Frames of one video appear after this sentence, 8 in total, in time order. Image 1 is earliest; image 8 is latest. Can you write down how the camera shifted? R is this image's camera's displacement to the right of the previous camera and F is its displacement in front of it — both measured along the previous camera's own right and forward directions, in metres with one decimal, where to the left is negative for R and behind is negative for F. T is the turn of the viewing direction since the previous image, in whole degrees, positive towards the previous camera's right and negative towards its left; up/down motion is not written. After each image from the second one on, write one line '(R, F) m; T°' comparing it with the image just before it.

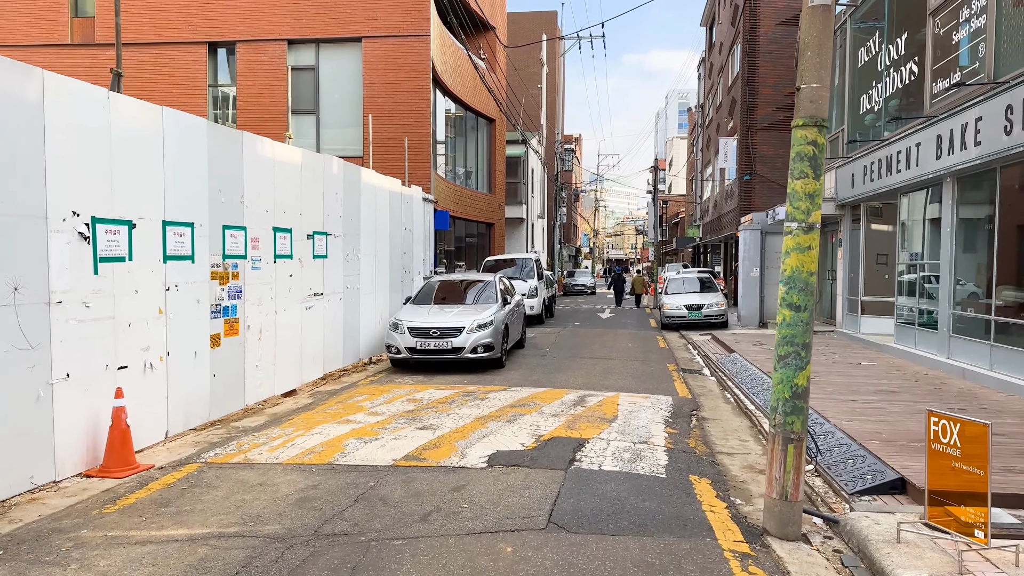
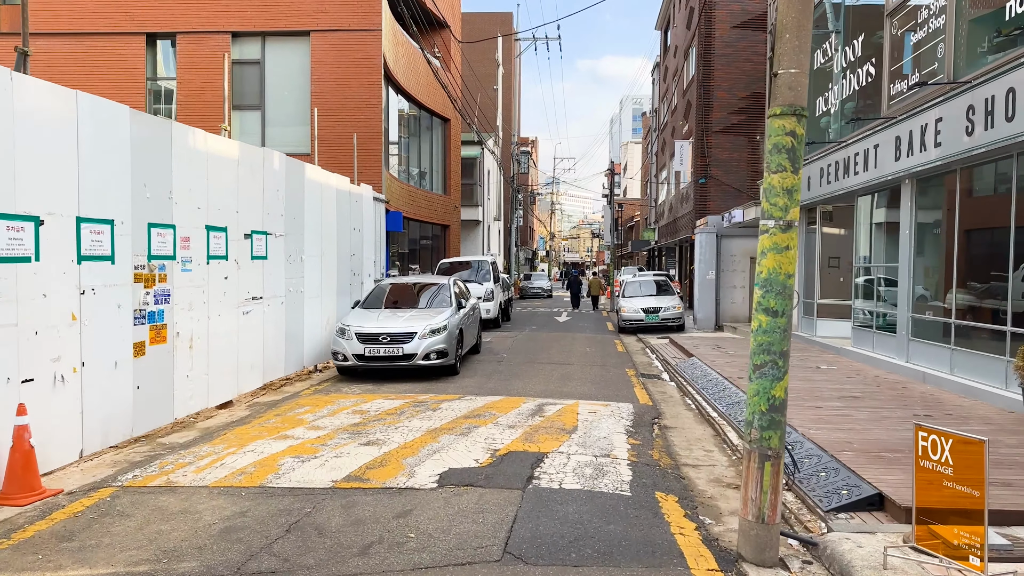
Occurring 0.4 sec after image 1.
(0.0, +0.4) m; +4°
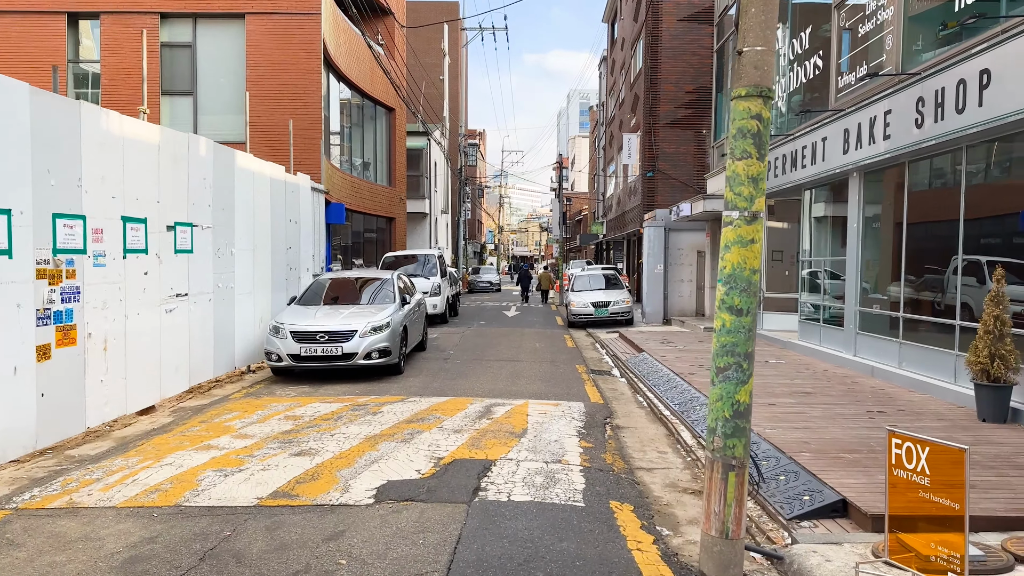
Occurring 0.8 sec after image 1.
(0.0, +0.4) m; +4°
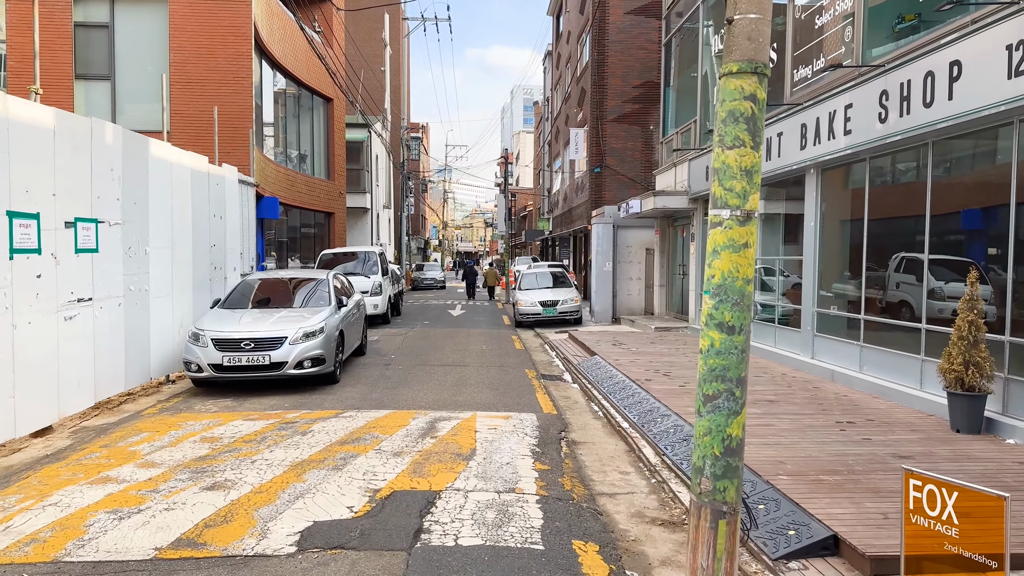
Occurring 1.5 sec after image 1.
(0.0, +0.6) m; +4°
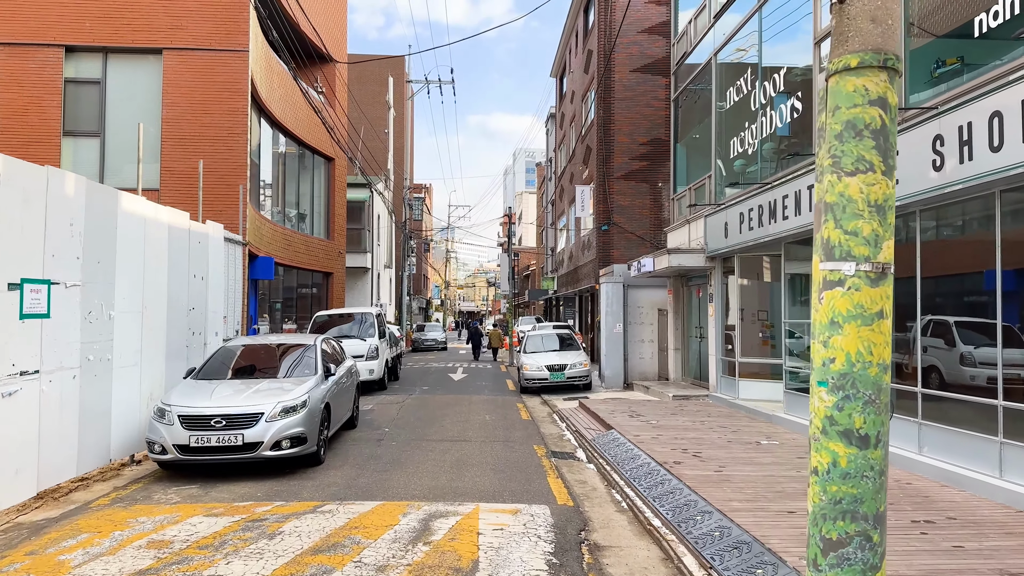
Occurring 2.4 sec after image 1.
(-0.1, +0.9) m; 0°
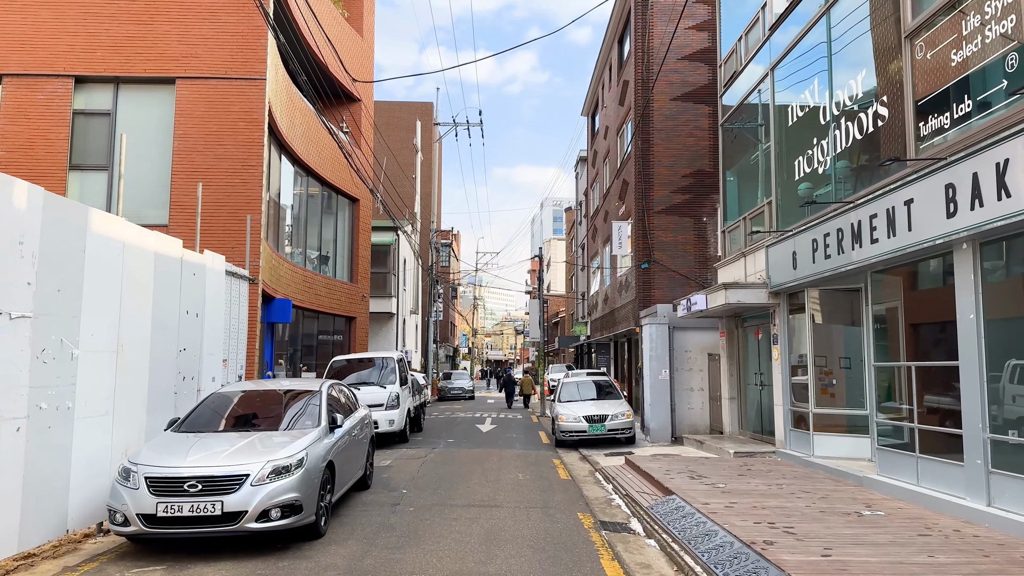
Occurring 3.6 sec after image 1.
(-0.1, +1.4) m; -2°
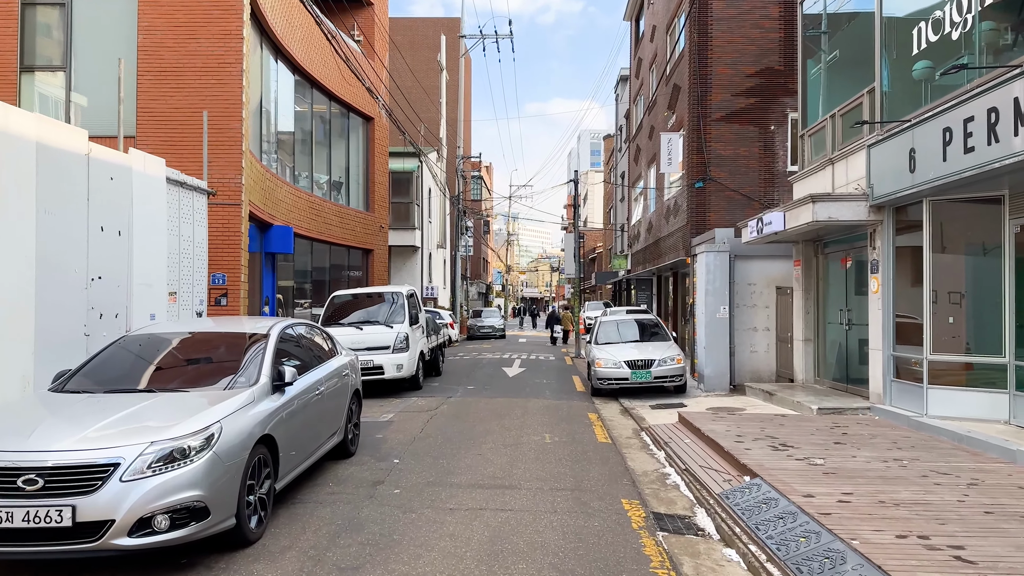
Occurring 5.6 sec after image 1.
(+0.1, +2.2) m; -3°
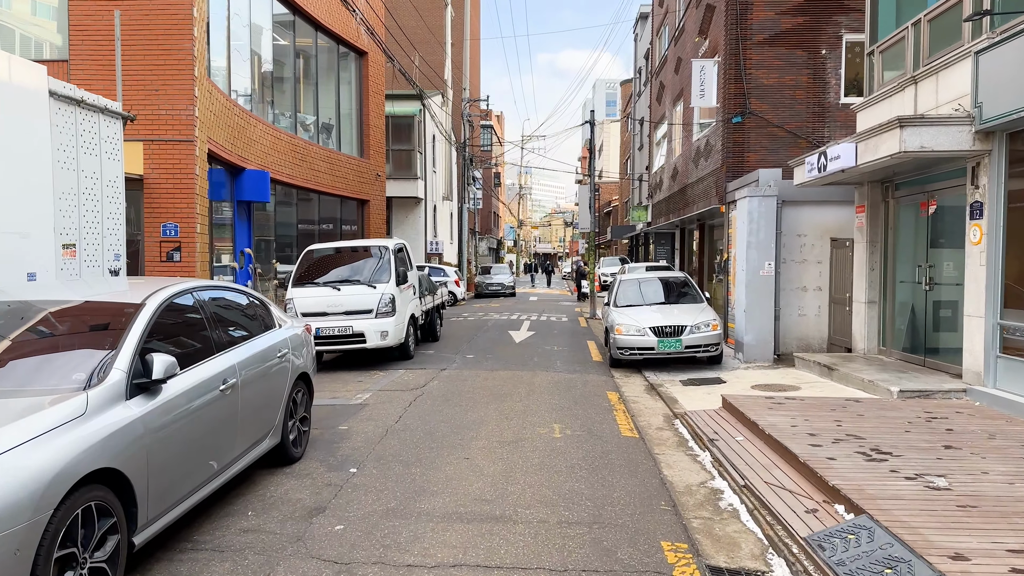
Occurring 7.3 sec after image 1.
(+0.1, +1.8) m; -1°
